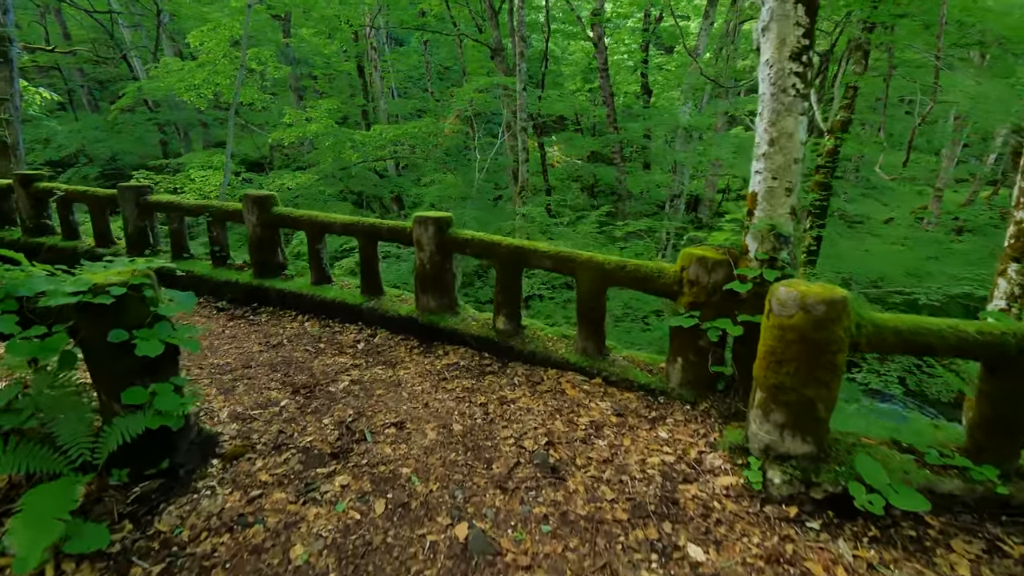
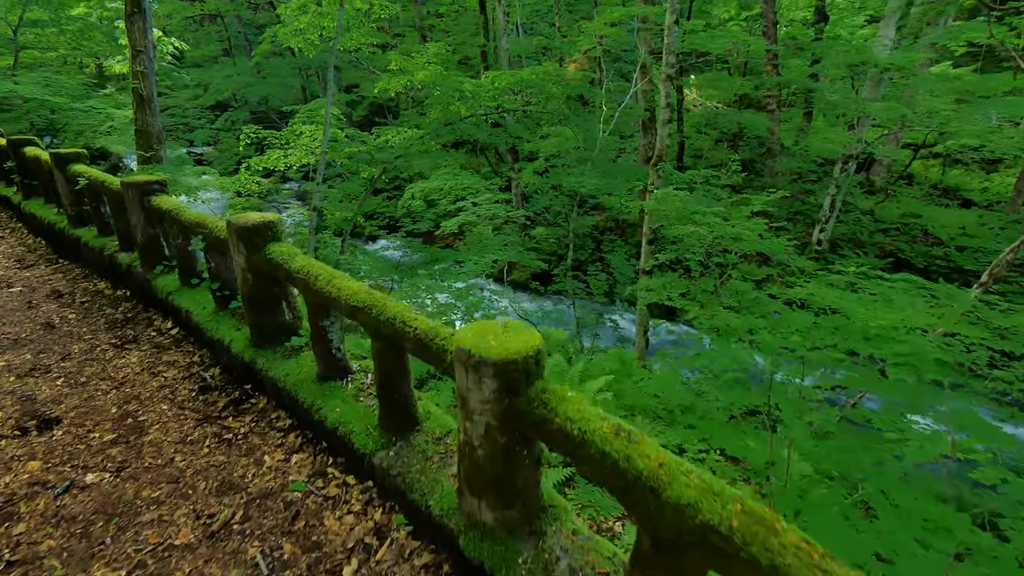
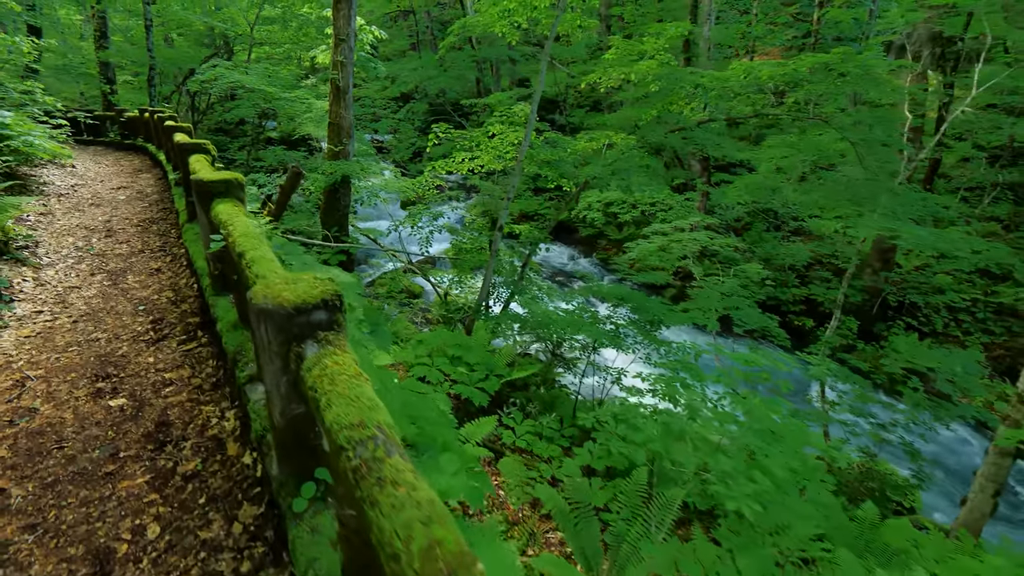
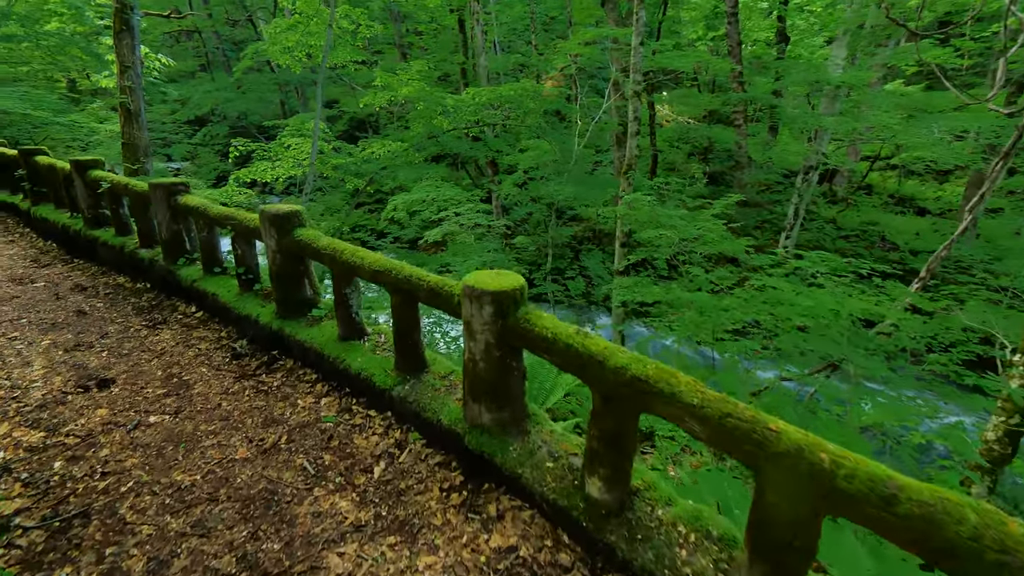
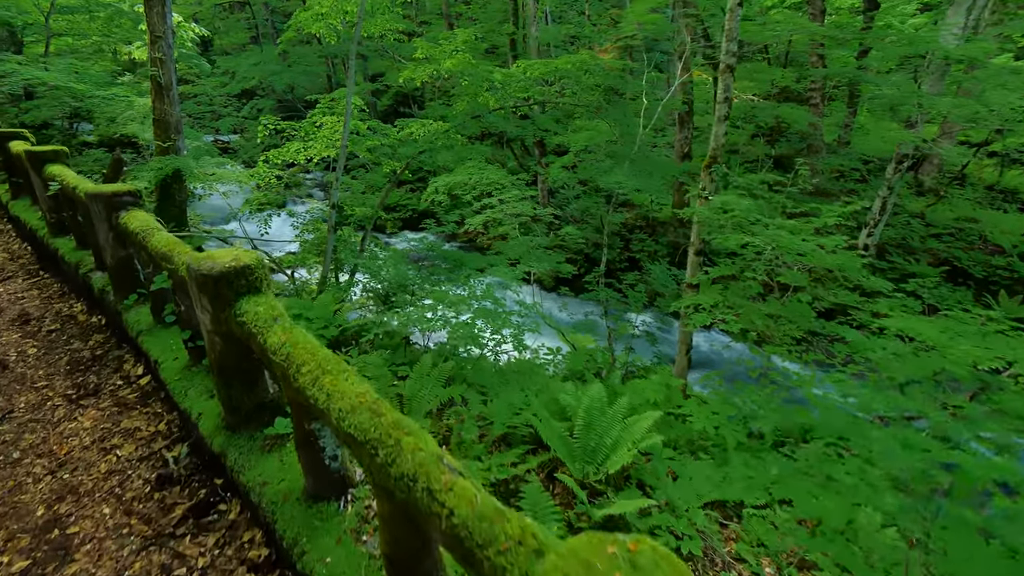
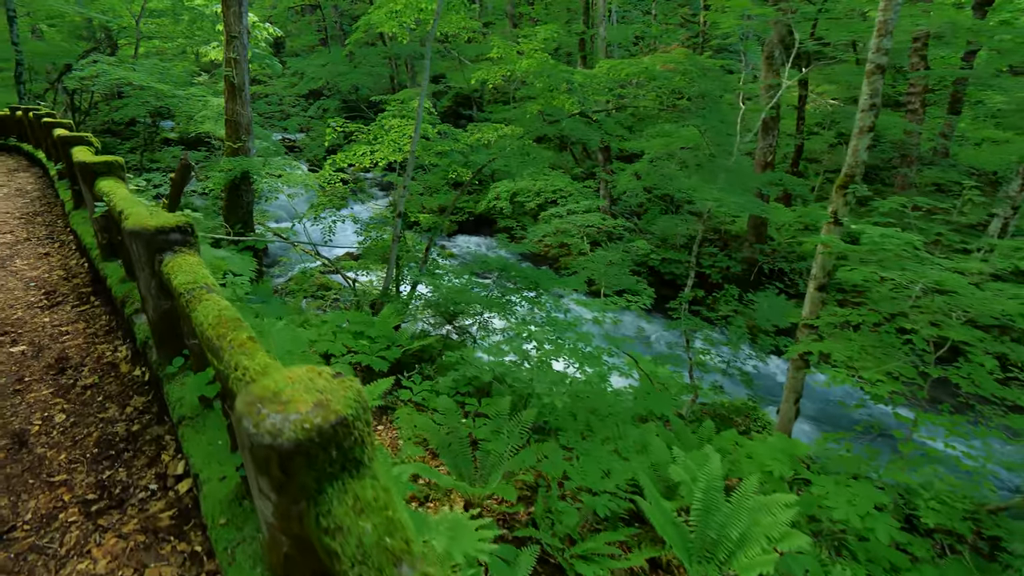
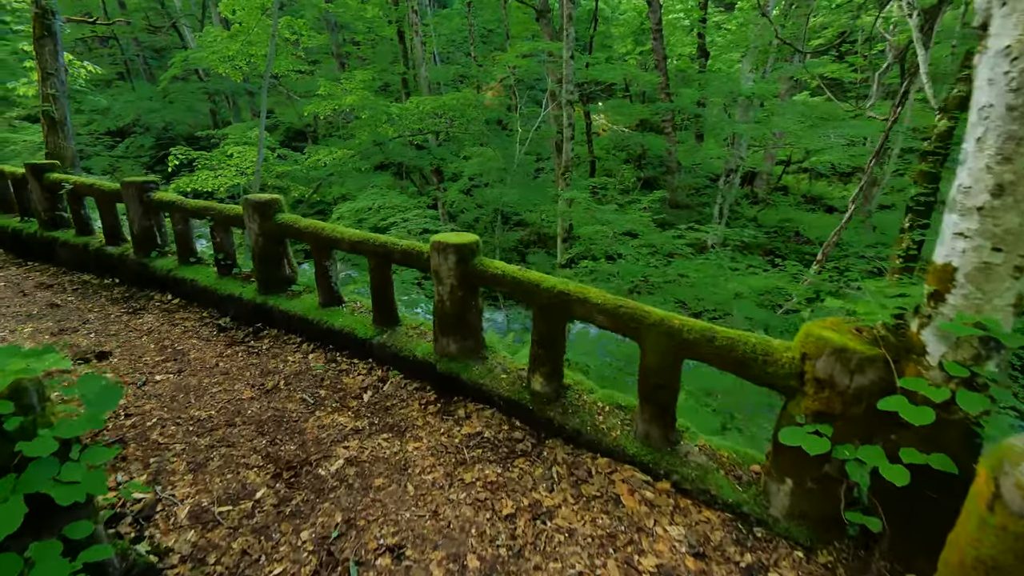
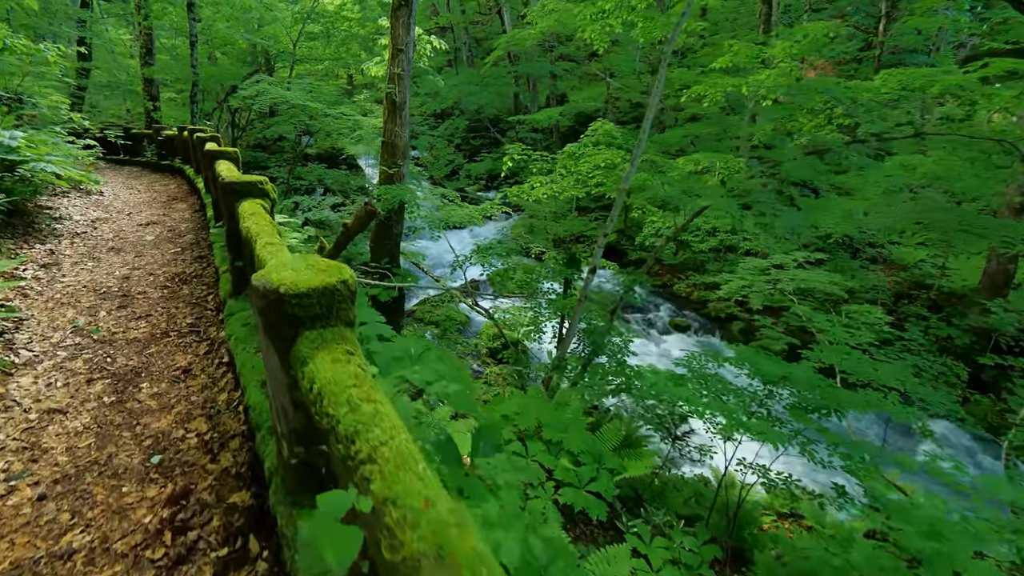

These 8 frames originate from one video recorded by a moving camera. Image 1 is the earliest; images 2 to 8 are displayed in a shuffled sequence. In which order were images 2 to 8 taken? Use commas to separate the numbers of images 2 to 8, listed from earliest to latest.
7, 4, 2, 5, 6, 3, 8
